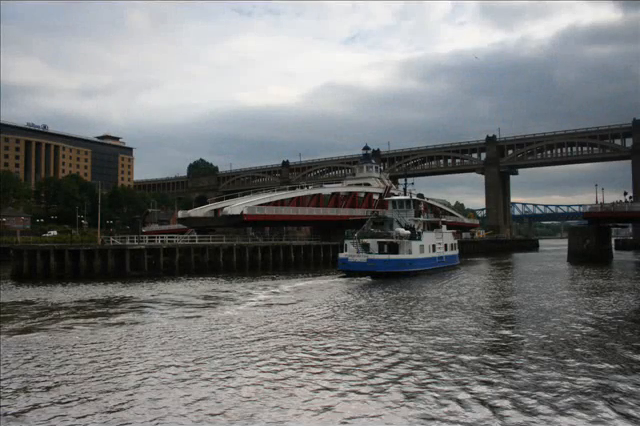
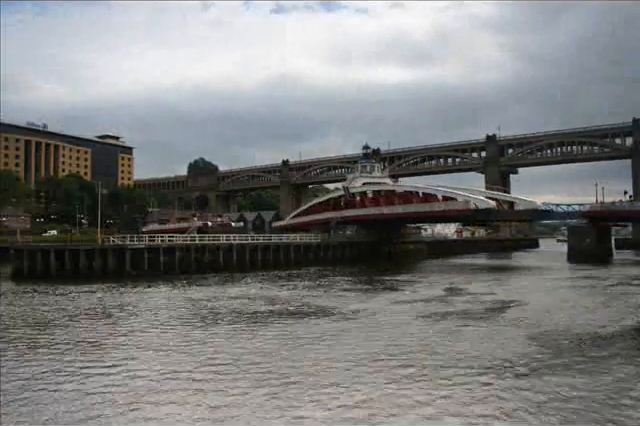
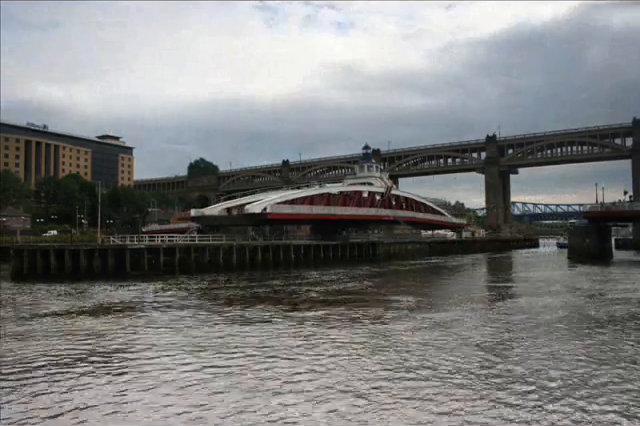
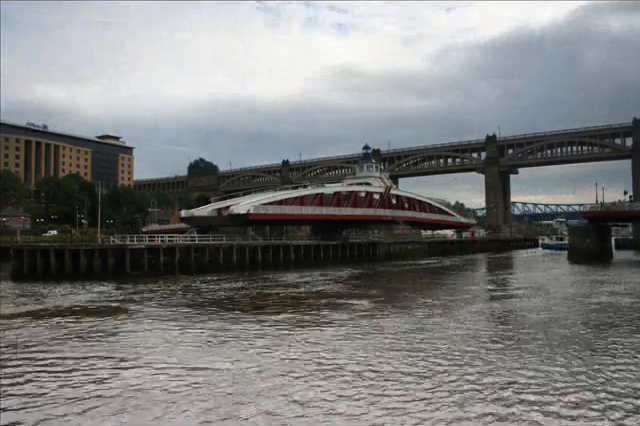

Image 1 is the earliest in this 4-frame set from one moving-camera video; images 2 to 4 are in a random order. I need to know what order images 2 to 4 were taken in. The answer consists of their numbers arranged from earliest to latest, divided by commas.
4, 3, 2
